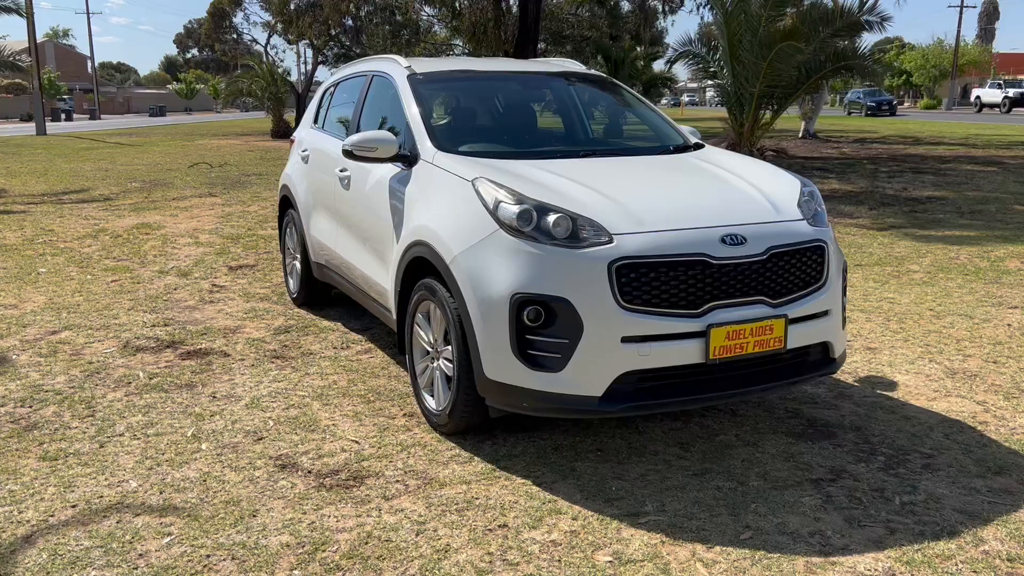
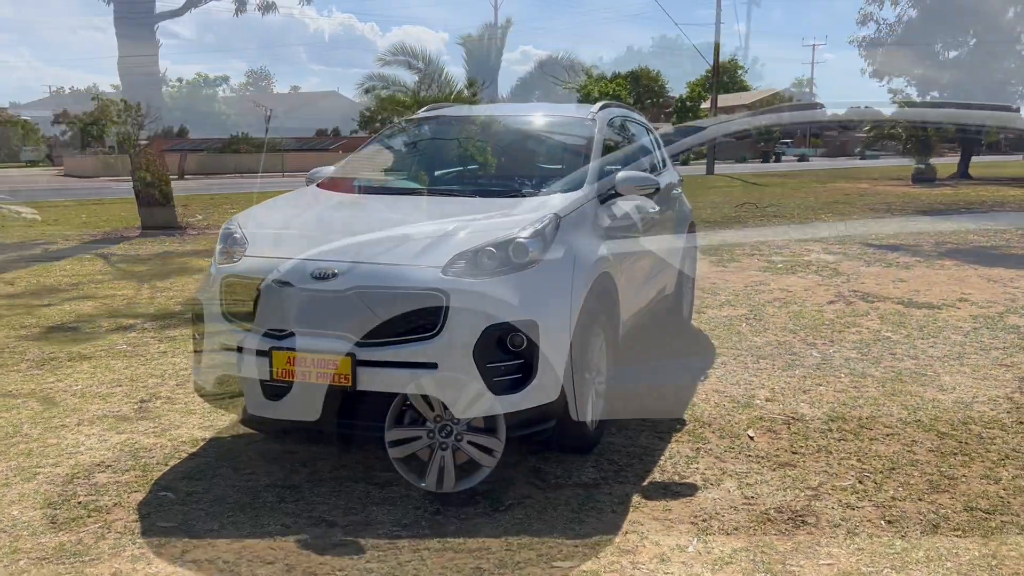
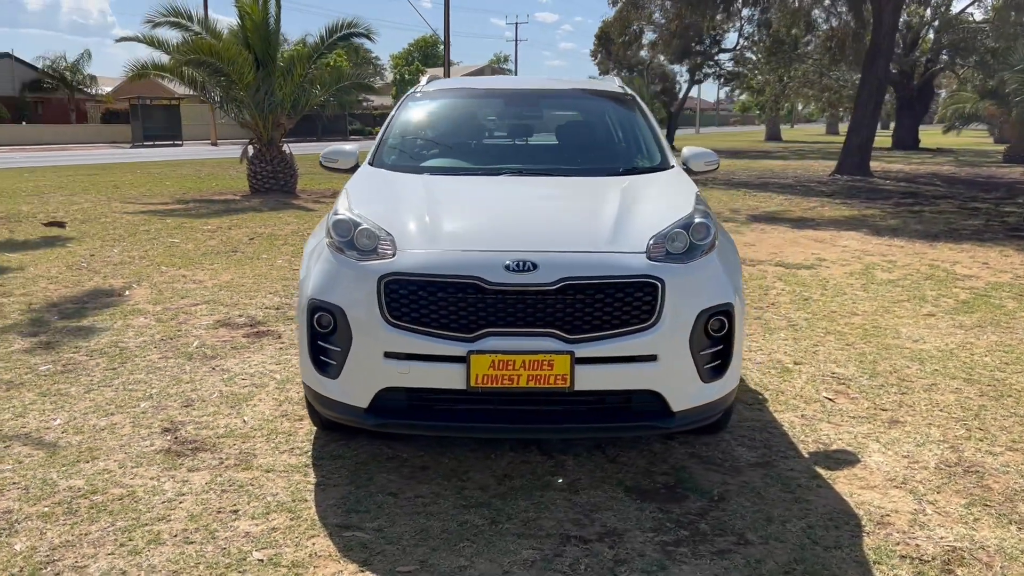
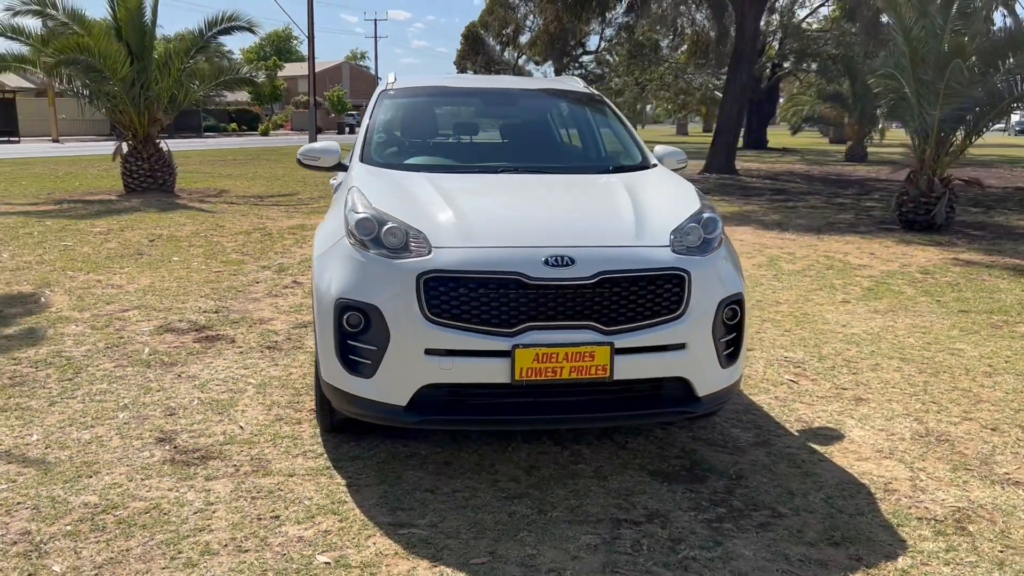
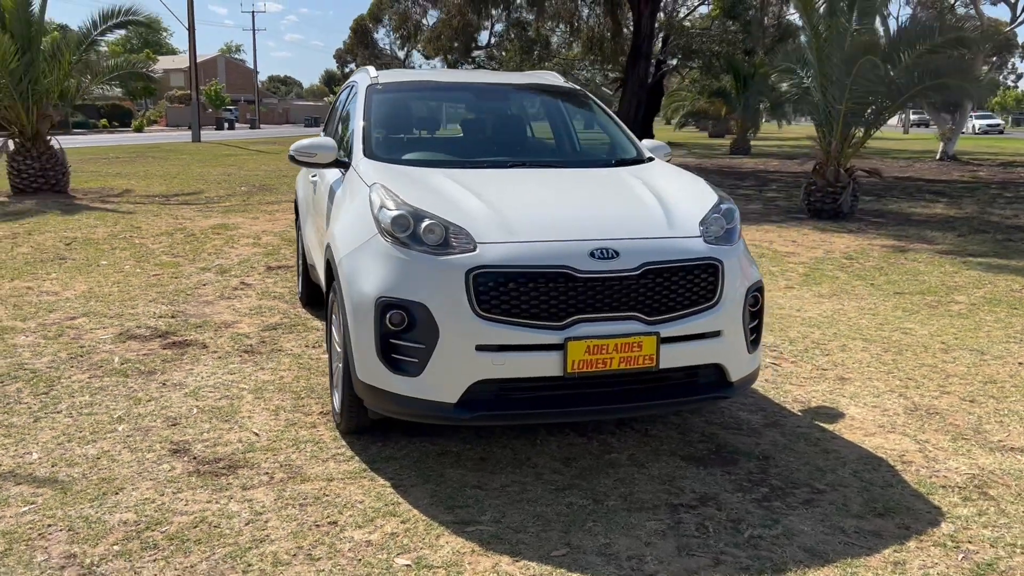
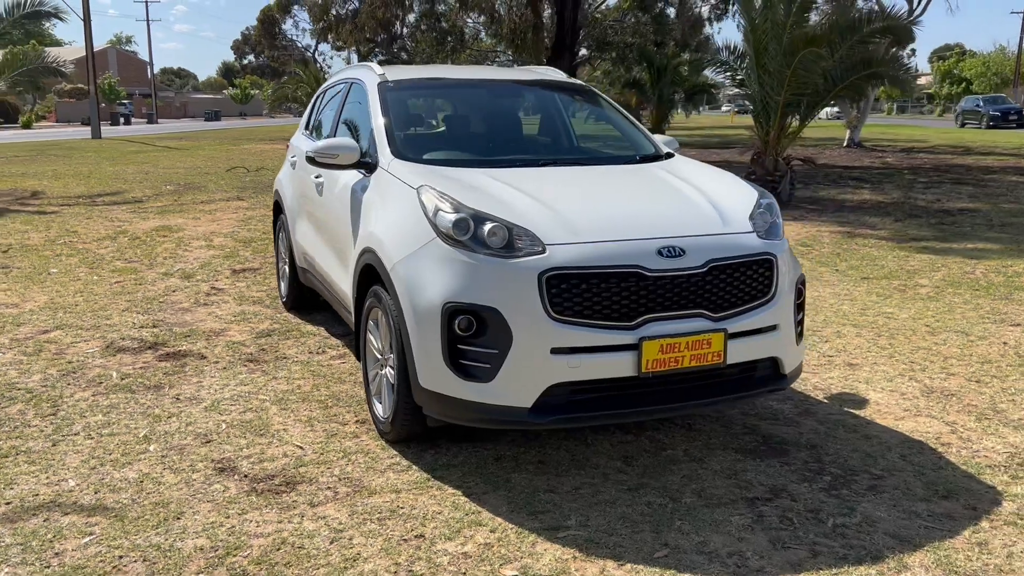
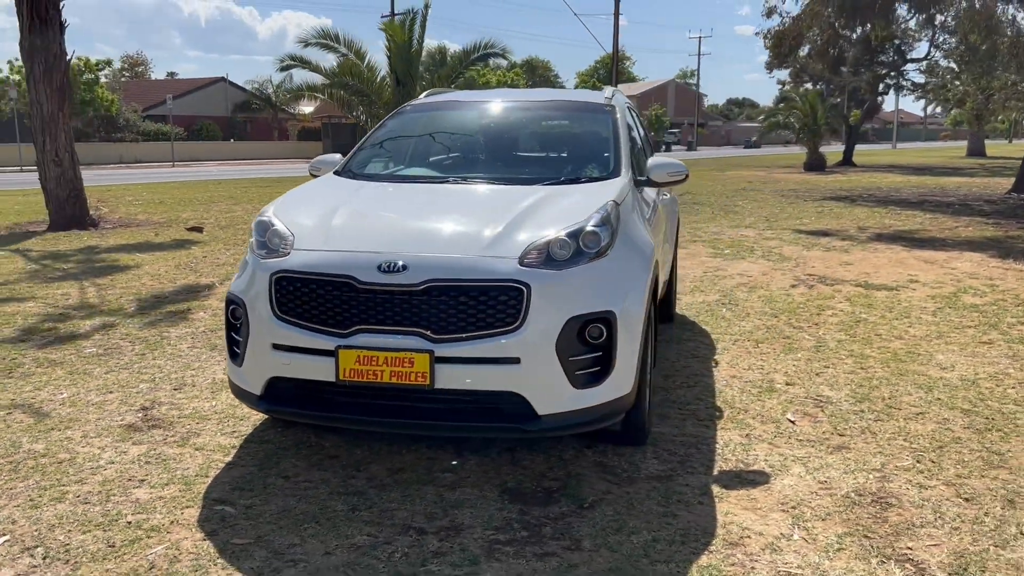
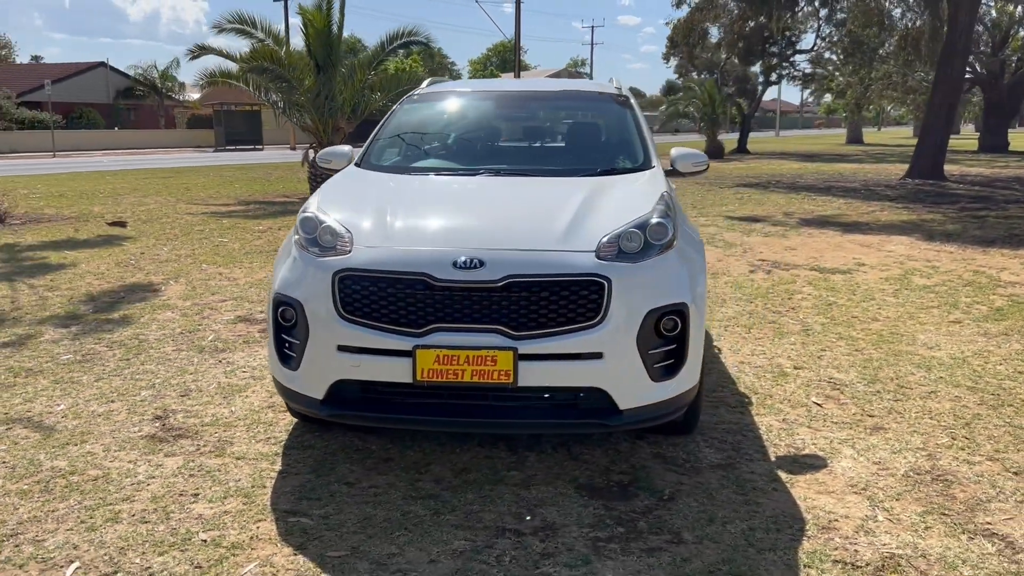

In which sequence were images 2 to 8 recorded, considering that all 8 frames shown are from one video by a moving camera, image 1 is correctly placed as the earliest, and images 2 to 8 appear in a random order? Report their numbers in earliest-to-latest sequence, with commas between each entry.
6, 5, 4, 3, 8, 7, 2
